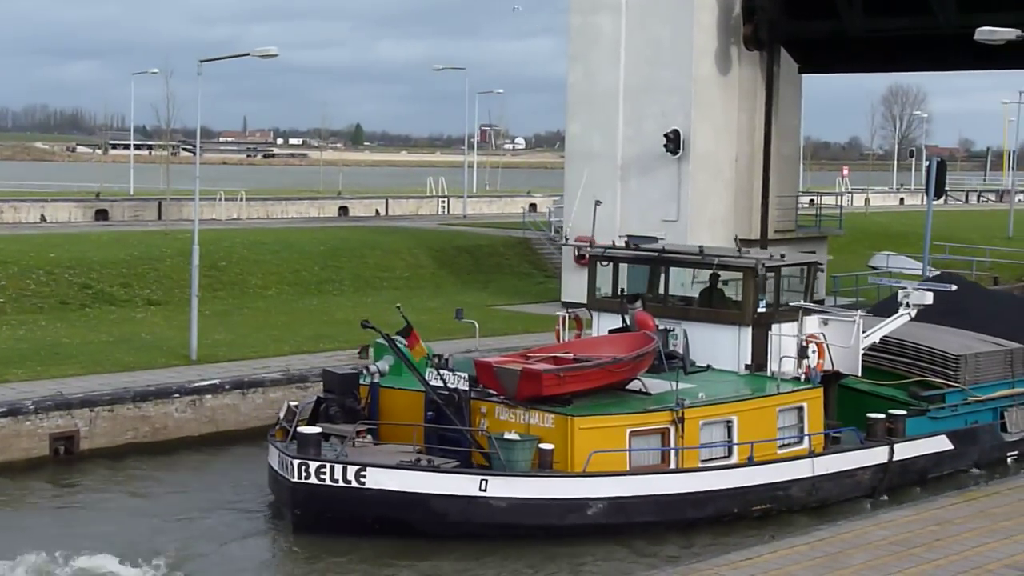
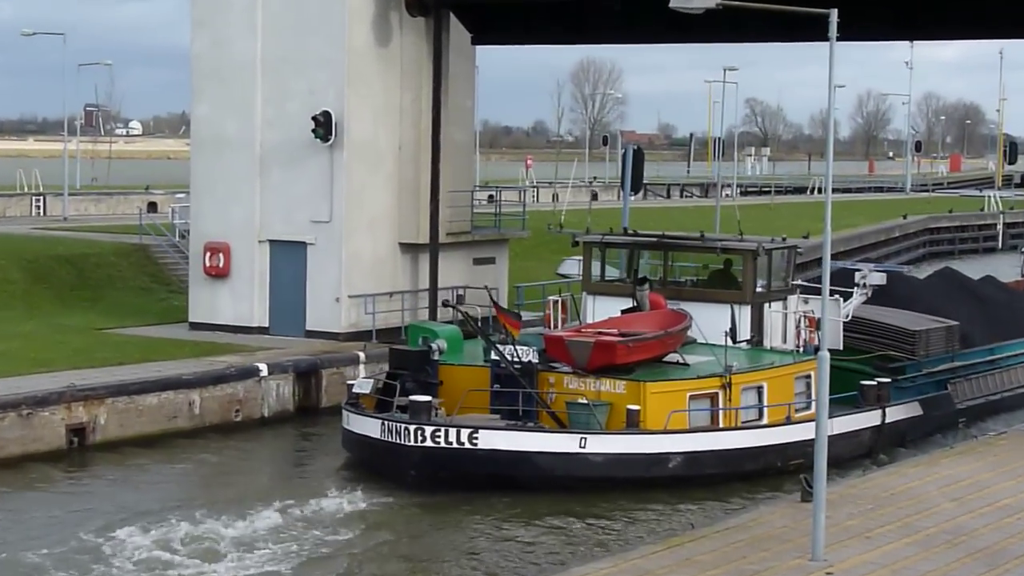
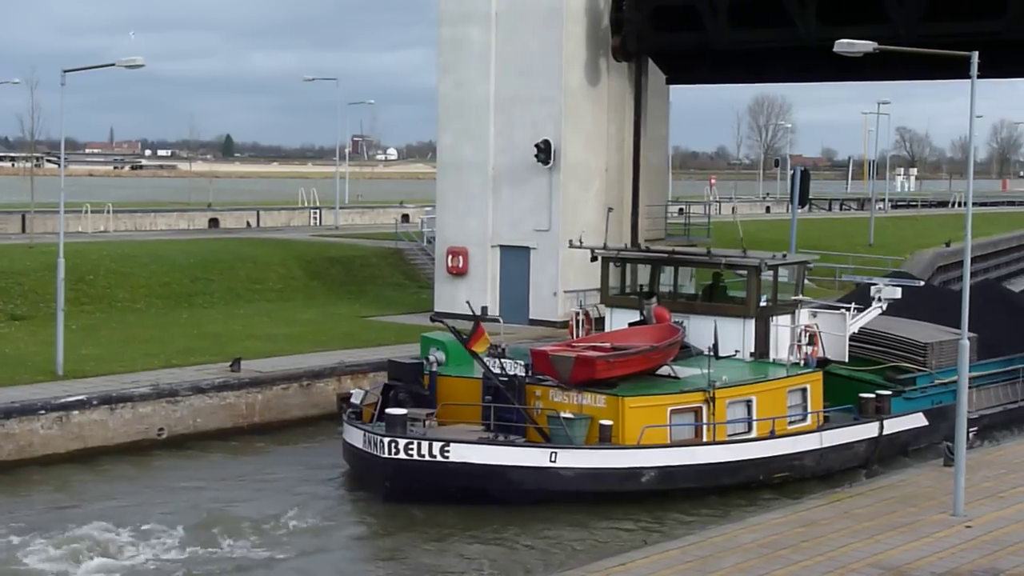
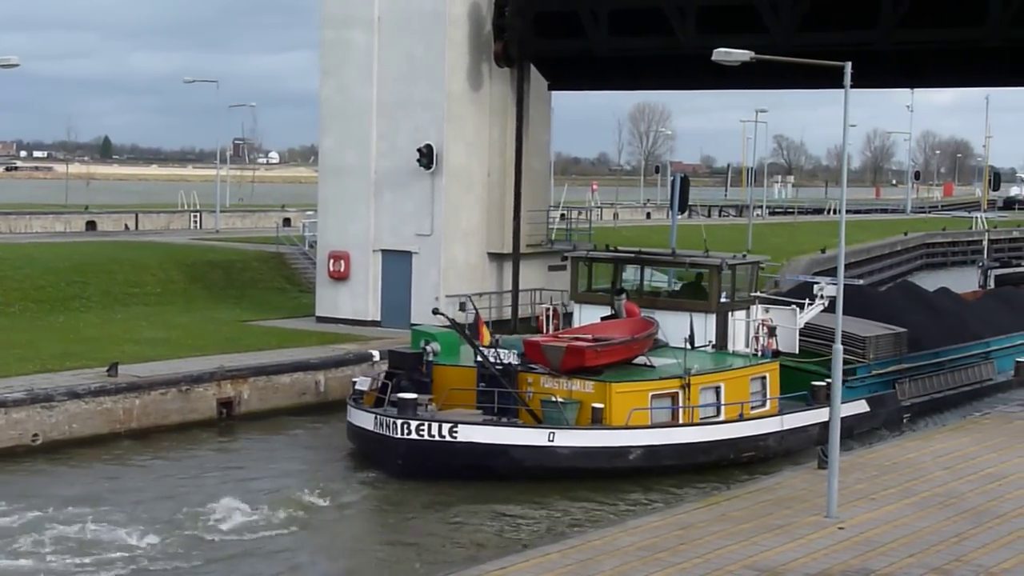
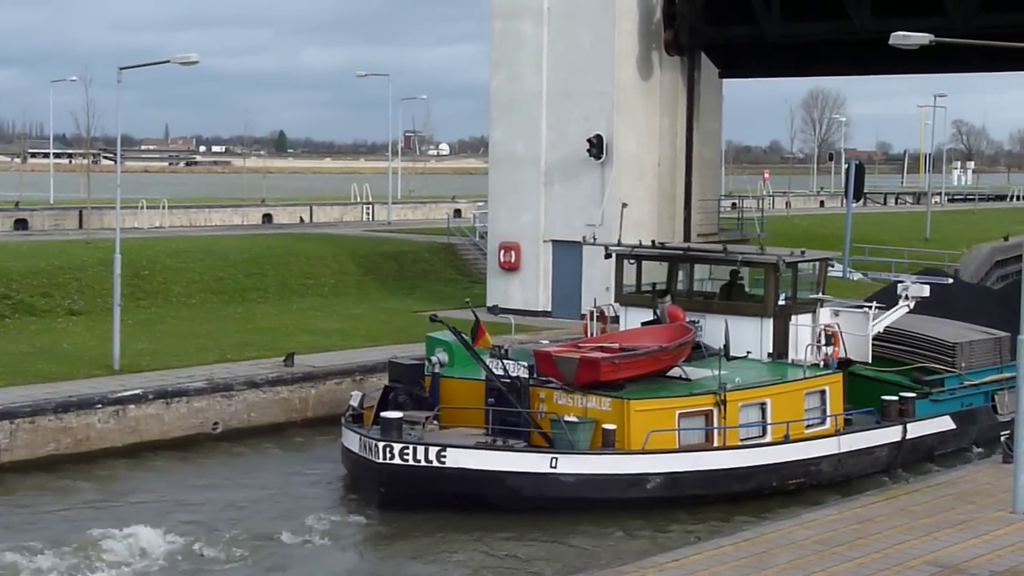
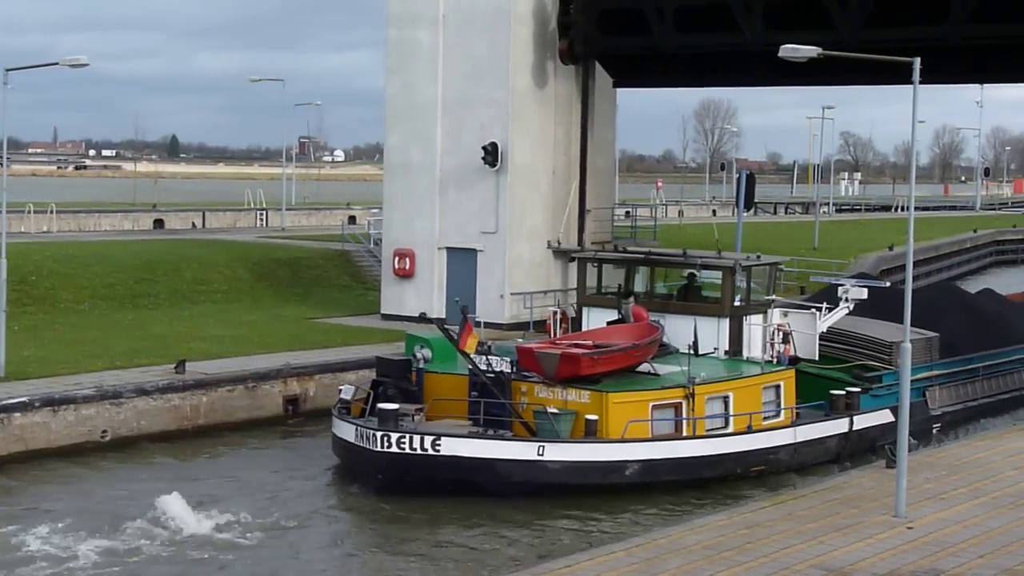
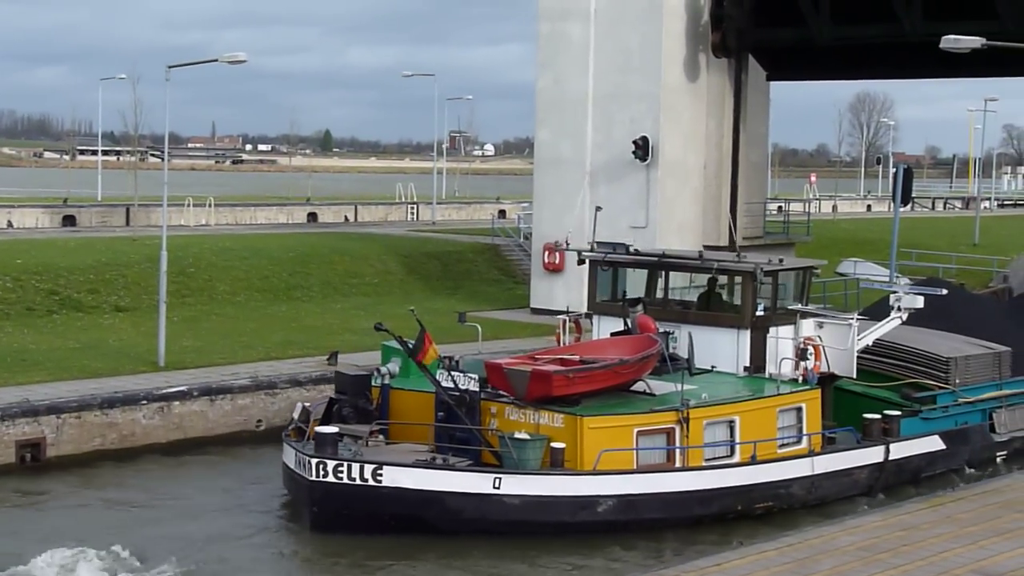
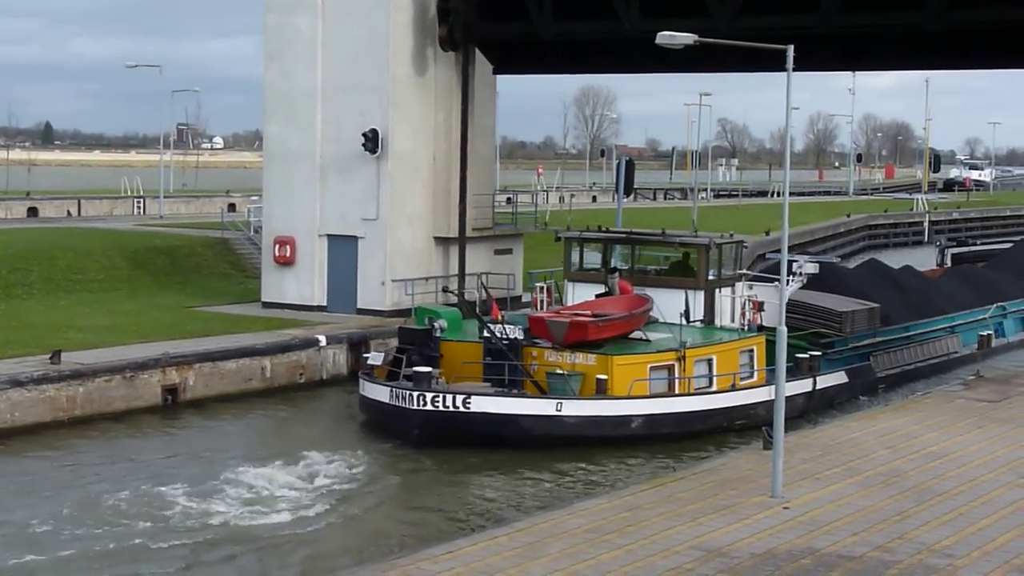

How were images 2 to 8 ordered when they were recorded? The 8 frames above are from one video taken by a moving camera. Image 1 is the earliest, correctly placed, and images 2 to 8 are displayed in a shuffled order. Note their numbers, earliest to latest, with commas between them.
7, 5, 3, 6, 4, 8, 2
